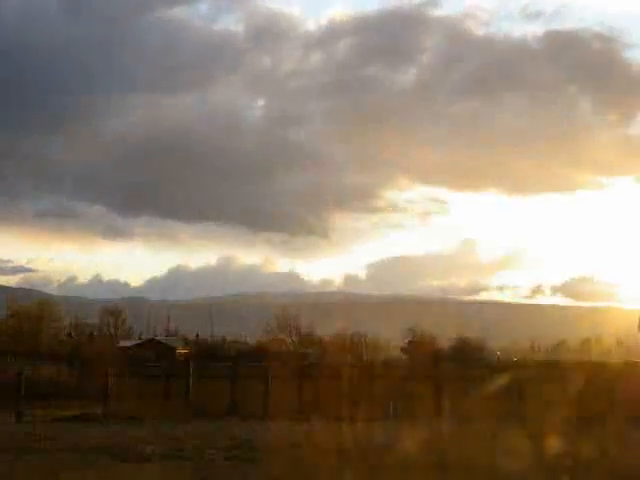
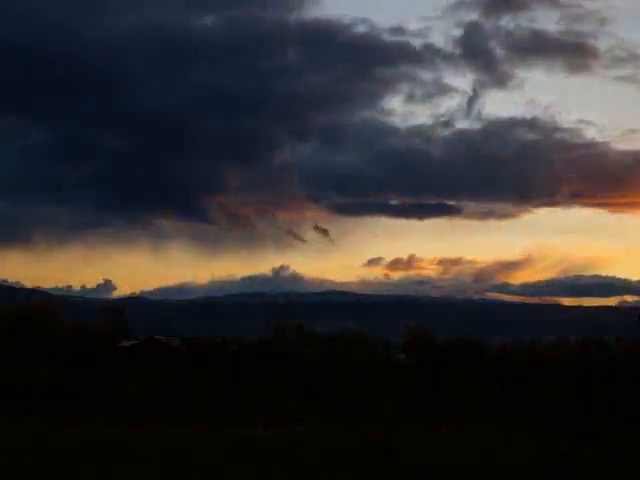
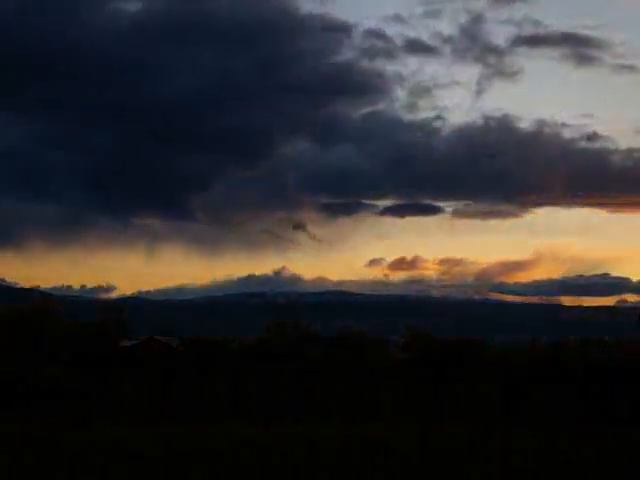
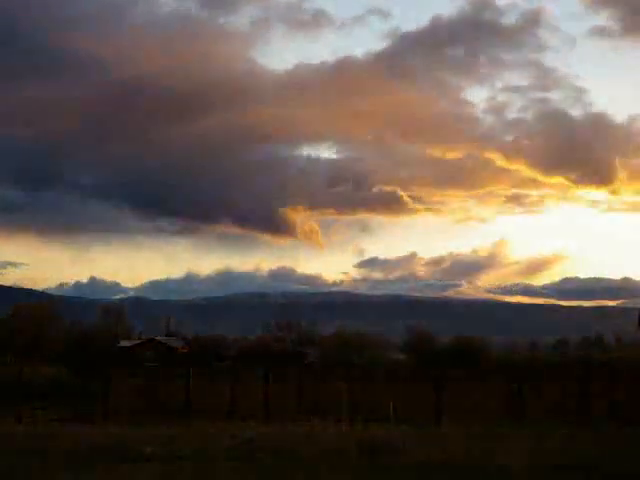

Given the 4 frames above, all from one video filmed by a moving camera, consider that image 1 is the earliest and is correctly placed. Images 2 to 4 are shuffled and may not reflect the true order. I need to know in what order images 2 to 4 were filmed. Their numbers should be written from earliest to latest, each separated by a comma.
4, 2, 3
